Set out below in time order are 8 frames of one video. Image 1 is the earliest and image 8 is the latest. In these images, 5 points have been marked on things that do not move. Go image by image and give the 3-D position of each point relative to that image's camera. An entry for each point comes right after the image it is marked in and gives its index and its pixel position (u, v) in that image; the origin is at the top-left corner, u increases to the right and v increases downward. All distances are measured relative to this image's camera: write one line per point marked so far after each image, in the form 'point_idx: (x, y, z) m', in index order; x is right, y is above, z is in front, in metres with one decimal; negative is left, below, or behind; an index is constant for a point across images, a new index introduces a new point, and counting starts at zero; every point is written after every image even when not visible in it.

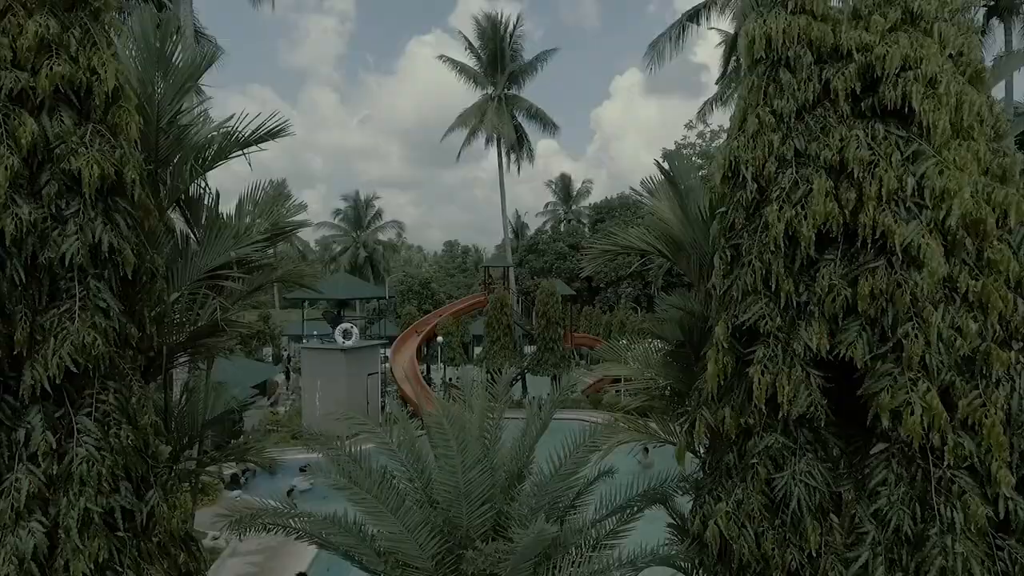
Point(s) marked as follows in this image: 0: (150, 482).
0: (-2.0, -1.0, +3.2) m
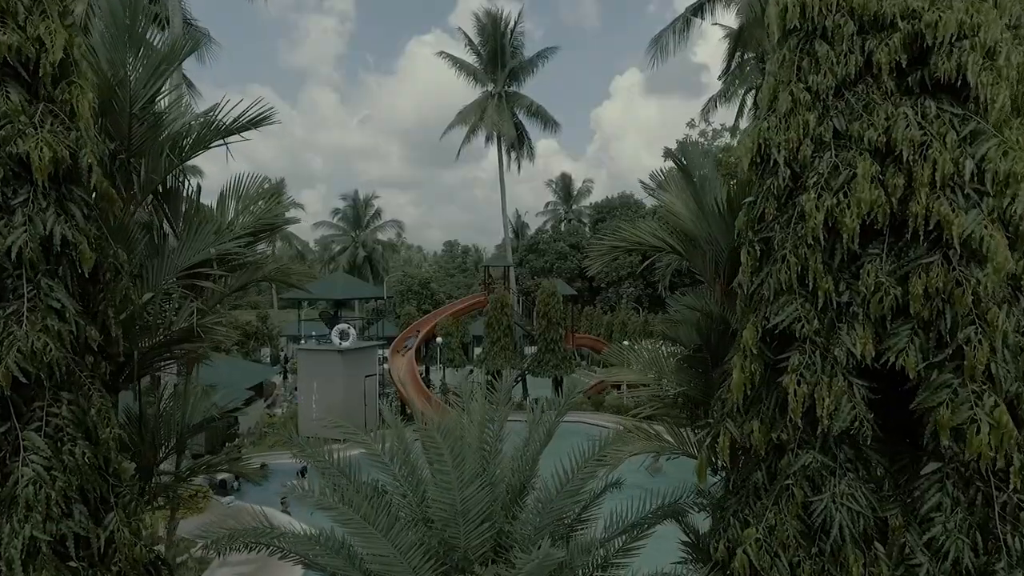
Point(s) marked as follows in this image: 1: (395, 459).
0: (-1.9, -1.0, +2.9) m
1: (-0.8, -1.2, +4.0) m
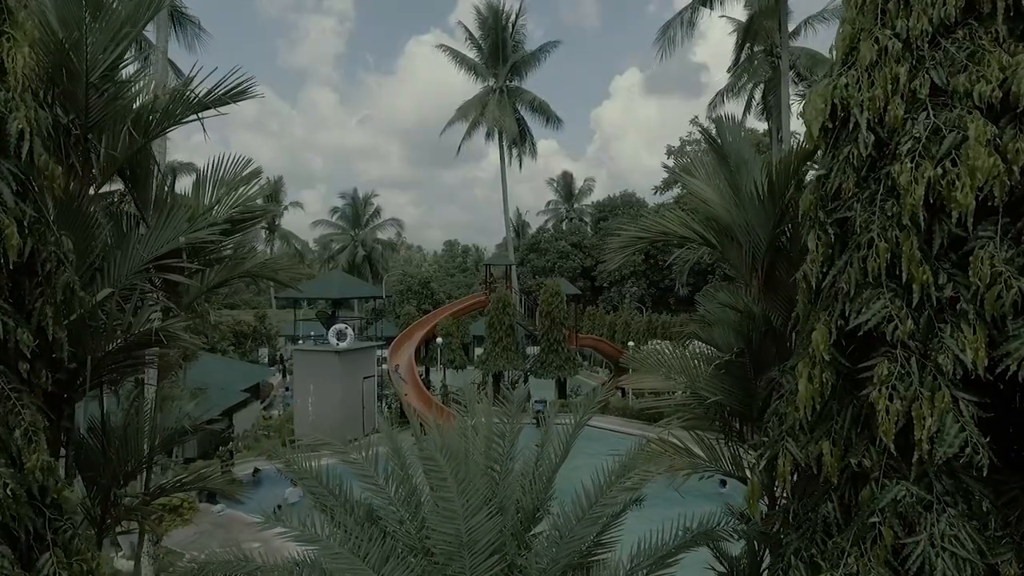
0: (-1.9, -1.0, +2.4) m
1: (-0.7, -1.1, +3.5) m
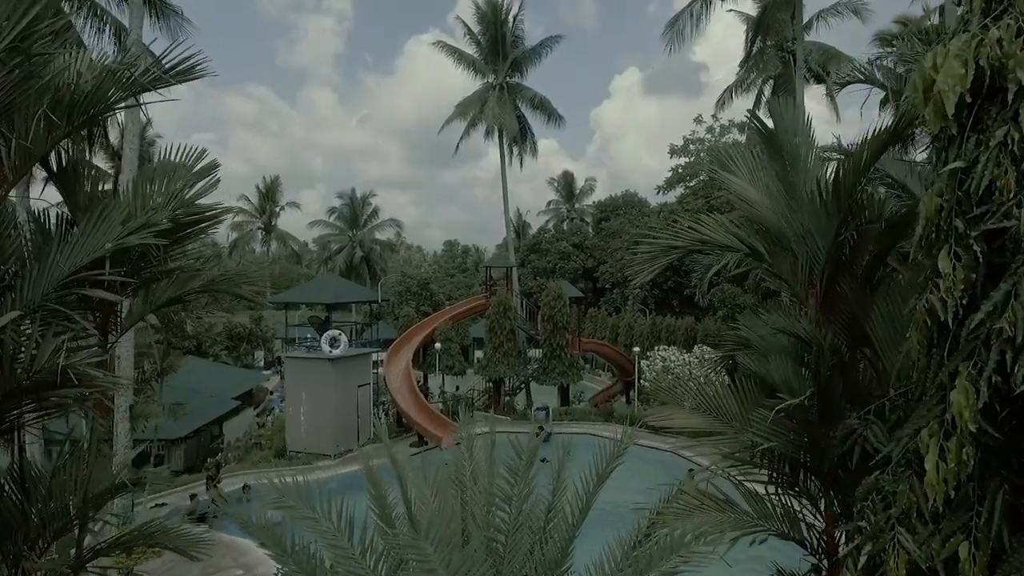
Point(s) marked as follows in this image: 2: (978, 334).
0: (-1.8, -1.1, +1.8) m
1: (-0.7, -1.2, +2.9) m
2: (+1.2, -0.1, +1.6) m
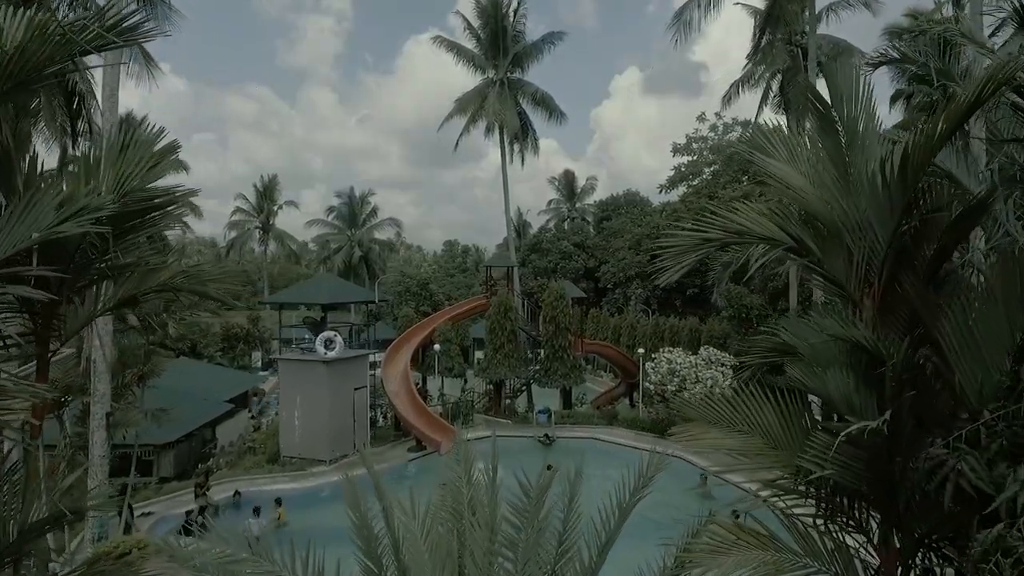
0: (-1.8, -1.1, +1.3) m
1: (-0.6, -1.2, +2.4) m
2: (+1.3, -0.1, +1.2) m
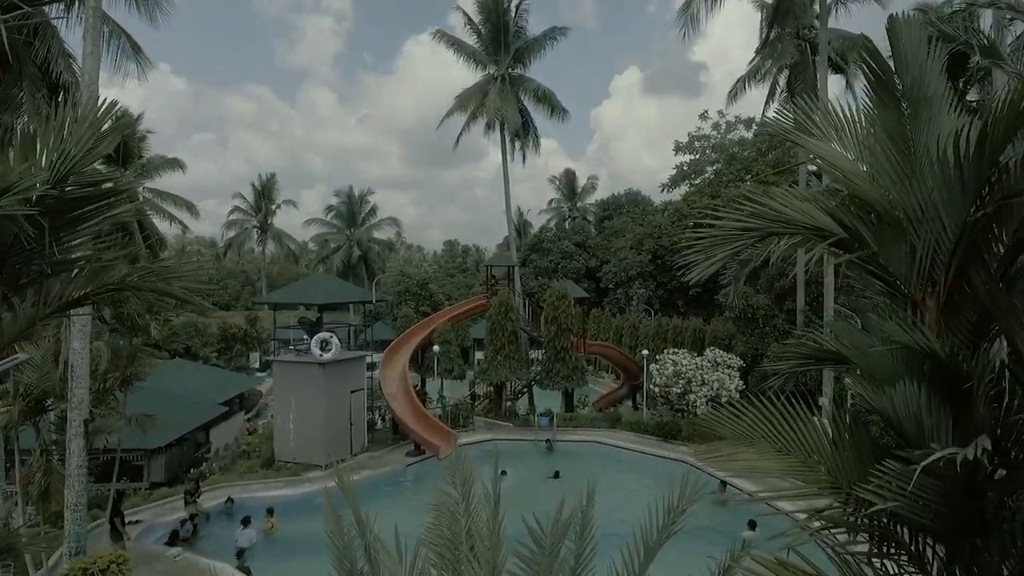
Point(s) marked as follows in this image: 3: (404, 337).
0: (-1.8, -1.1, +0.9) m
1: (-0.6, -1.2, +2.0) m
2: (+1.3, -0.1, +0.8) m
3: (-3.1, -1.4, +17.5) m
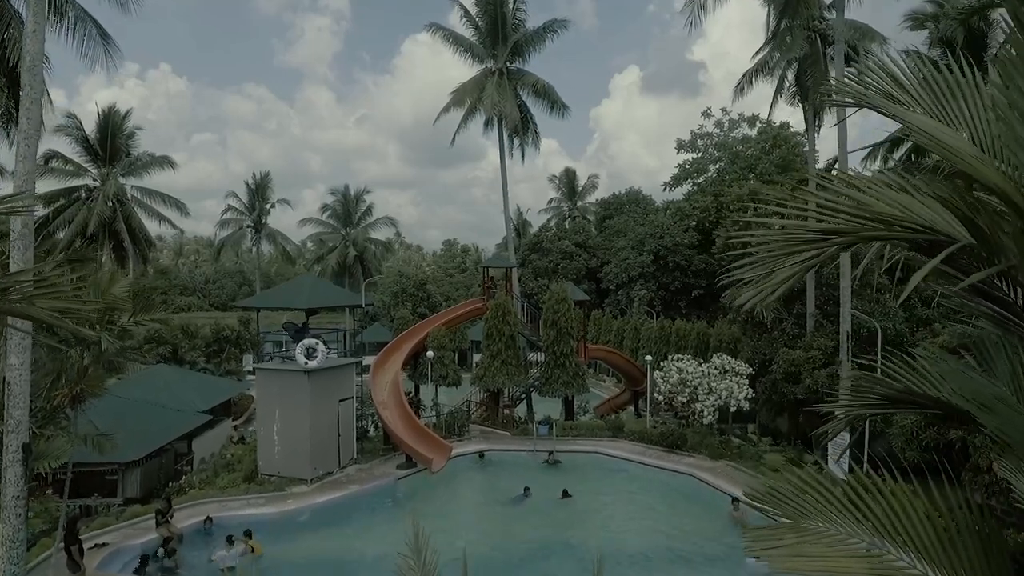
0: (-1.9, -1.2, +0.2) m
1: (-0.7, -1.3, +1.3) m
2: (+1.2, -0.2, 0.0) m
3: (-3.2, -1.5, +16.8) m
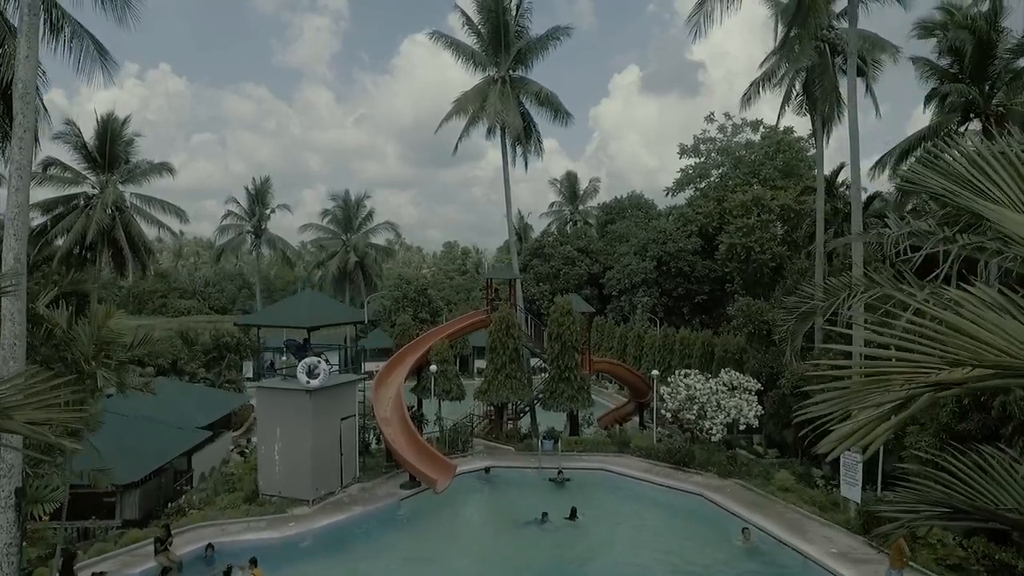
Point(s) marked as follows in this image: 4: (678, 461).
0: (-1.7, -1.5, -0.1) m
1: (-0.6, -1.7, +1.1) m
2: (+1.3, -0.5, -0.2) m
3: (-3.1, -1.9, +16.5) m
4: (+4.0, -4.1, +14.5) m
